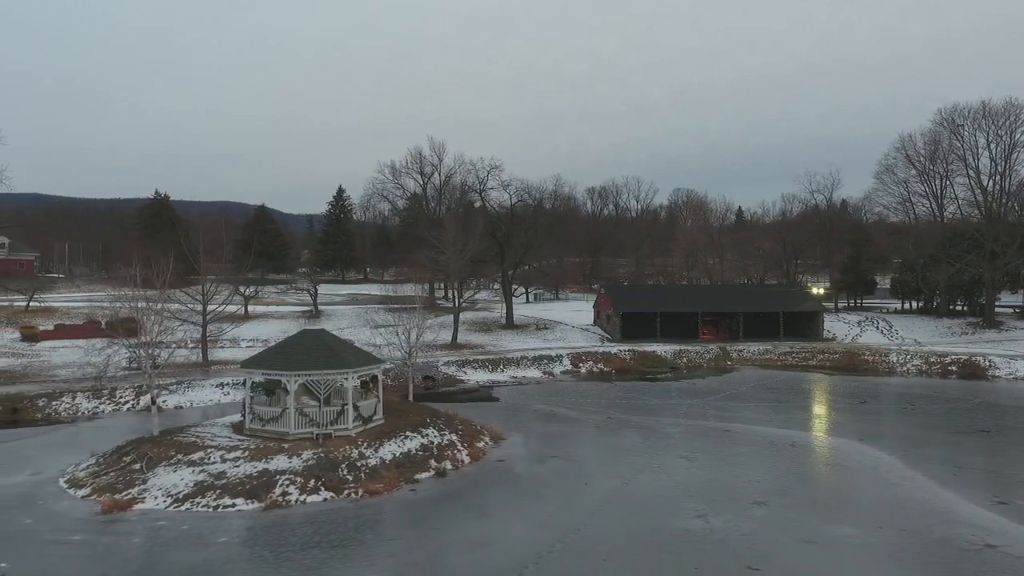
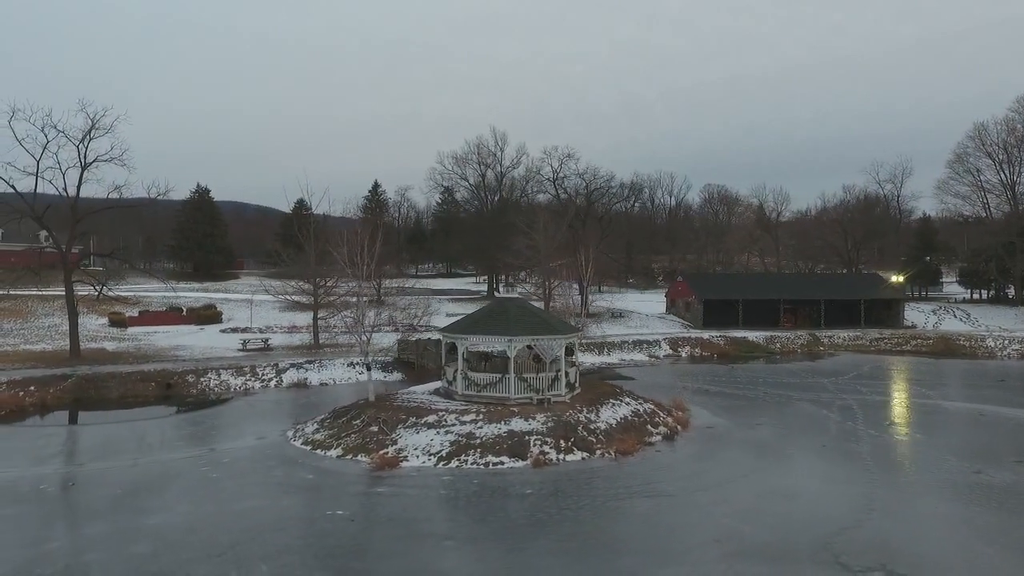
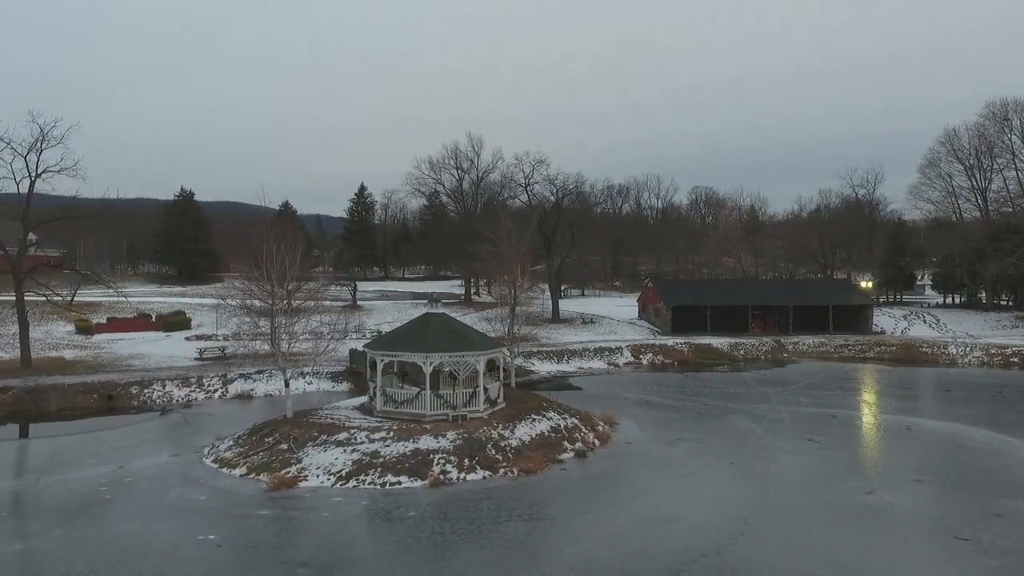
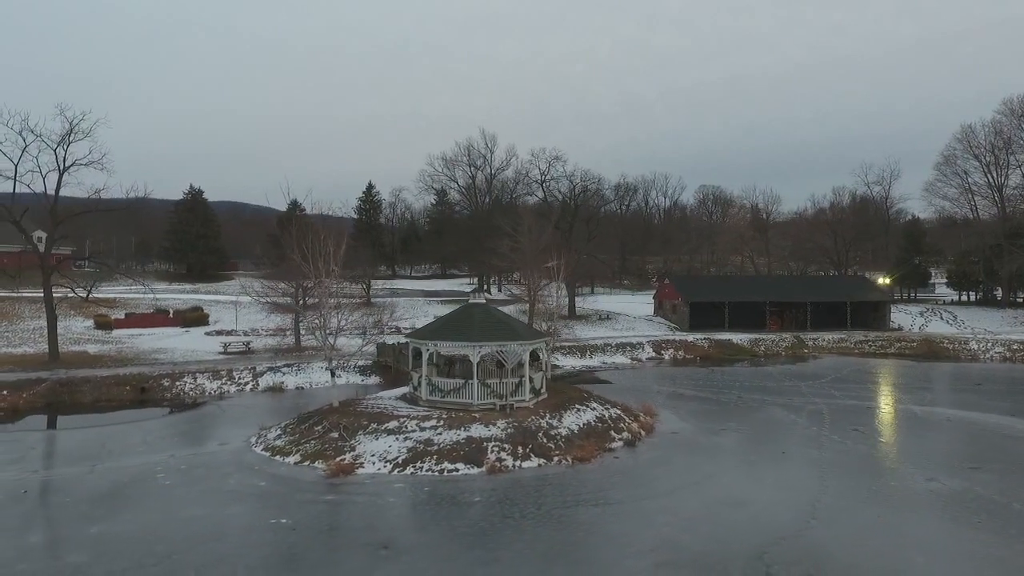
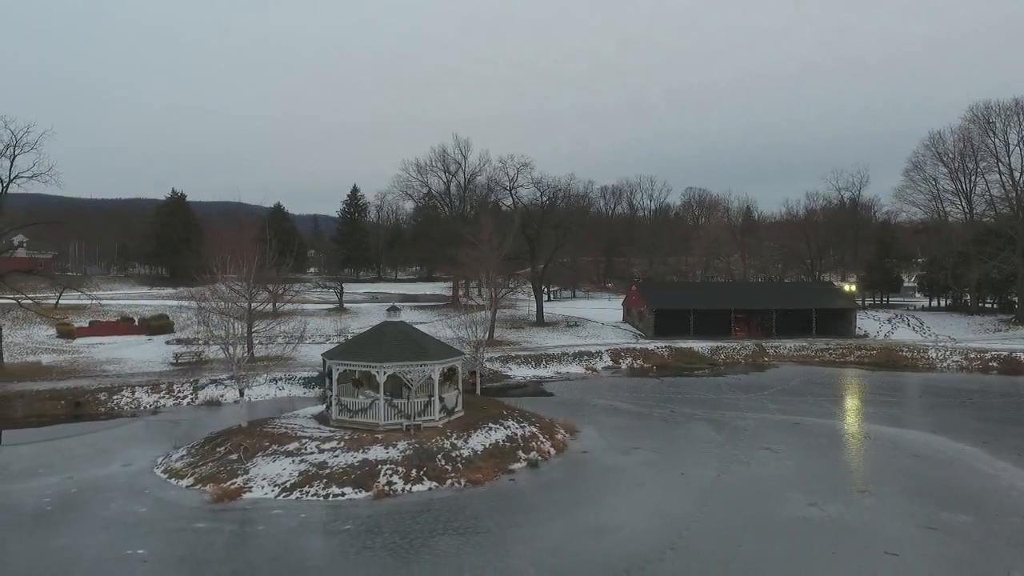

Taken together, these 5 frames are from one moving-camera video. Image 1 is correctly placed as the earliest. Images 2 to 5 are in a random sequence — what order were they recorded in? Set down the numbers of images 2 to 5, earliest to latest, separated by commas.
5, 3, 4, 2
